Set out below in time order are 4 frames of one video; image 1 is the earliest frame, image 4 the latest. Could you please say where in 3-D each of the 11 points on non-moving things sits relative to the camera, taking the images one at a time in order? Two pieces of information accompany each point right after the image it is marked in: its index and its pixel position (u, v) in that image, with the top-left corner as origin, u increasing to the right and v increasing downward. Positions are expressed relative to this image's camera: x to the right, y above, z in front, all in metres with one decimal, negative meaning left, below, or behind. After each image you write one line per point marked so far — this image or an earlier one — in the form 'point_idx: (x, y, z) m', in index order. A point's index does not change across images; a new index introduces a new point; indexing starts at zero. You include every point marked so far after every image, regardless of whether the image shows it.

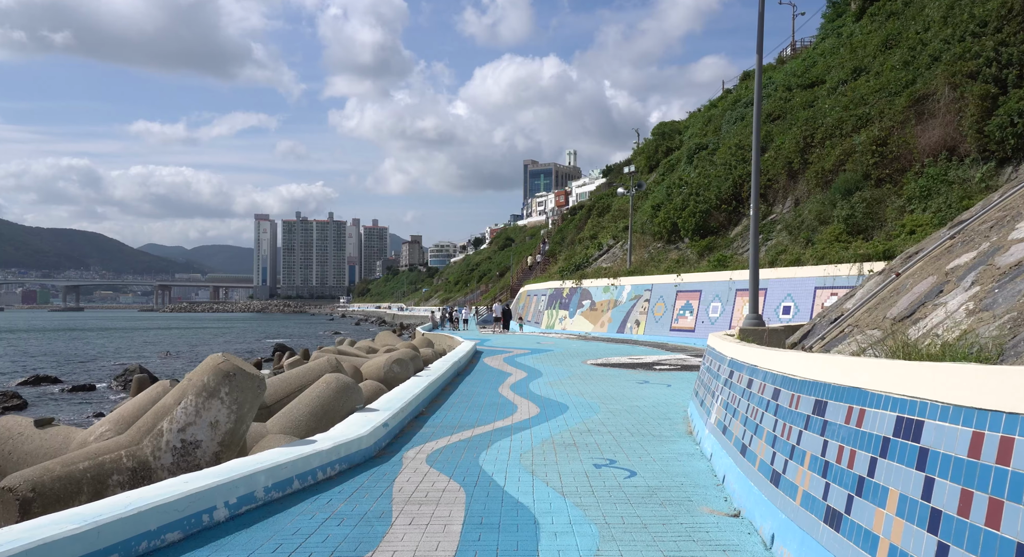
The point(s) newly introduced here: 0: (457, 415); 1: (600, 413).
0: (-0.9, -2.3, +12.2) m
1: (+1.4, -2.2, +12.1) m
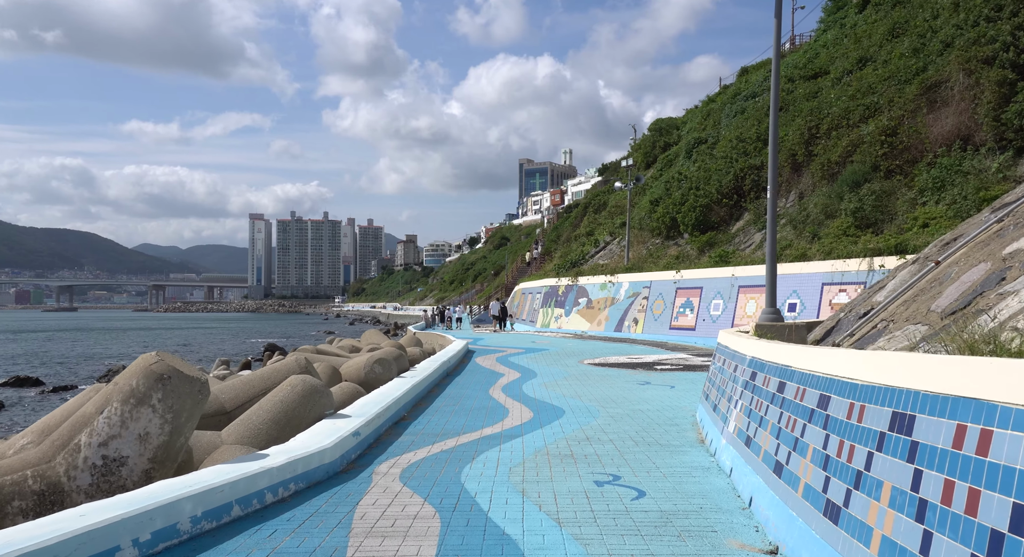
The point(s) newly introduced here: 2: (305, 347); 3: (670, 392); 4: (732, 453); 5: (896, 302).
0: (-1.1, -2.1, +11.1) m
1: (+1.3, -2.1, +11.0) m
2: (-4.3, -1.4, +15.2) m
3: (+2.9, -2.1, +13.8) m
4: (+2.1, -1.7, +7.1) m
5: (+4.4, -0.3, +8.5) m
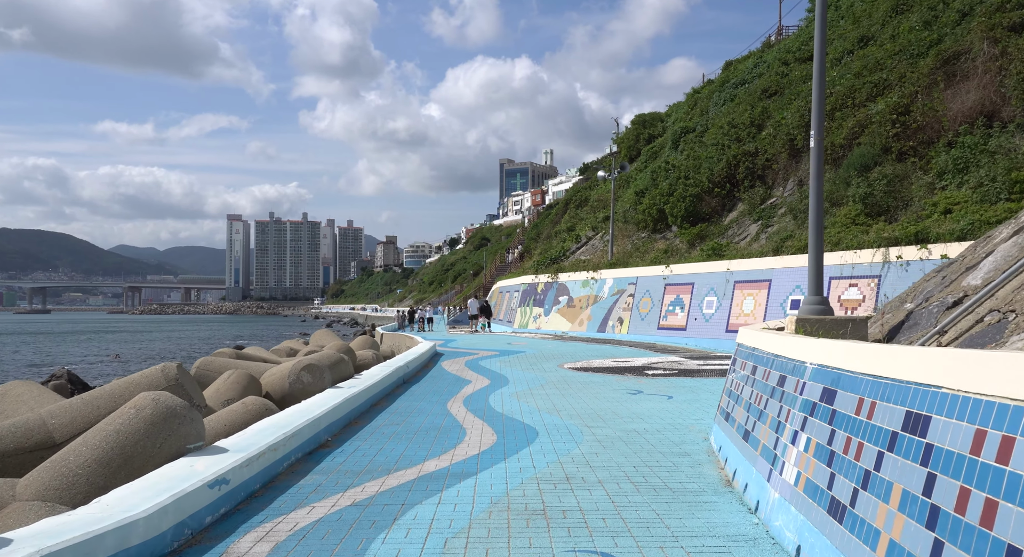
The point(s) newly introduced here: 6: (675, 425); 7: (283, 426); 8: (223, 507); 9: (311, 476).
0: (-1.6, -1.9, +8.4) m
1: (+0.8, -1.9, +8.3) m
2: (-4.9, -1.2, +12.4) m
3: (+2.4, -1.9, +11.2) m
4: (+1.7, -1.4, +4.4) m
5: (+4.0, 0.0, +5.9) m
6: (+2.1, -1.9, +9.4) m
7: (-2.4, -1.5, +7.6) m
8: (-2.1, -1.7, +5.5) m
9: (-1.9, -1.8, +6.8) m
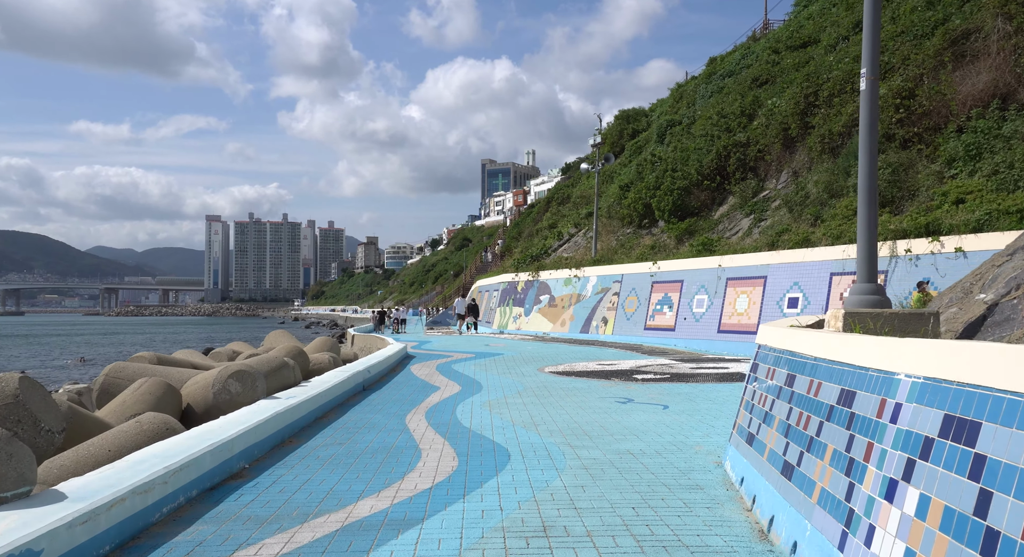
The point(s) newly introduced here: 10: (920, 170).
0: (-1.9, -1.8, +6.6) m
1: (+0.5, -1.7, +6.6) m
2: (-5.3, -1.1, +10.5) m
3: (+2.0, -1.8, +9.5) m
4: (+1.5, -1.3, +2.7) m
5: (+3.7, +0.1, +4.3) m
6: (+1.7, -1.7, +7.7) m
7: (-2.7, -1.4, +5.8) m
8: (-2.4, -1.5, +3.7) m
9: (-2.1, -1.7, +5.0) m
10: (+10.7, +2.8, +19.3) m
